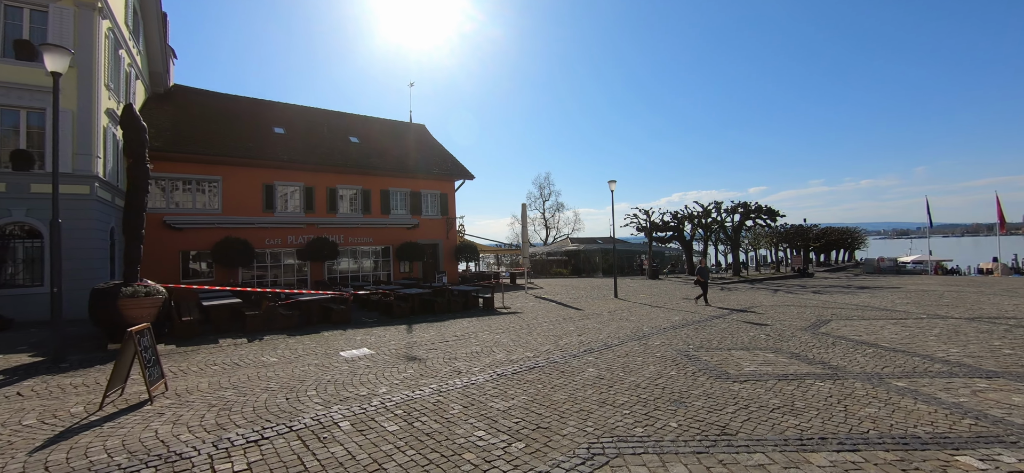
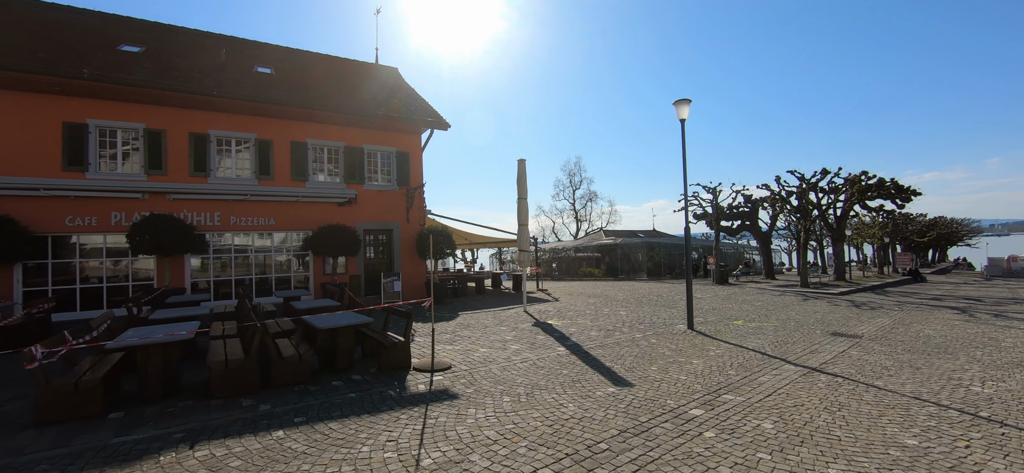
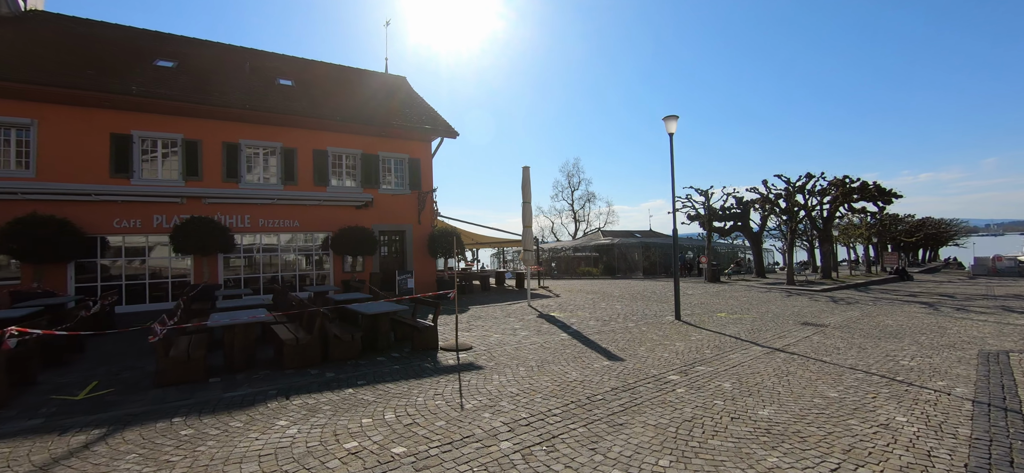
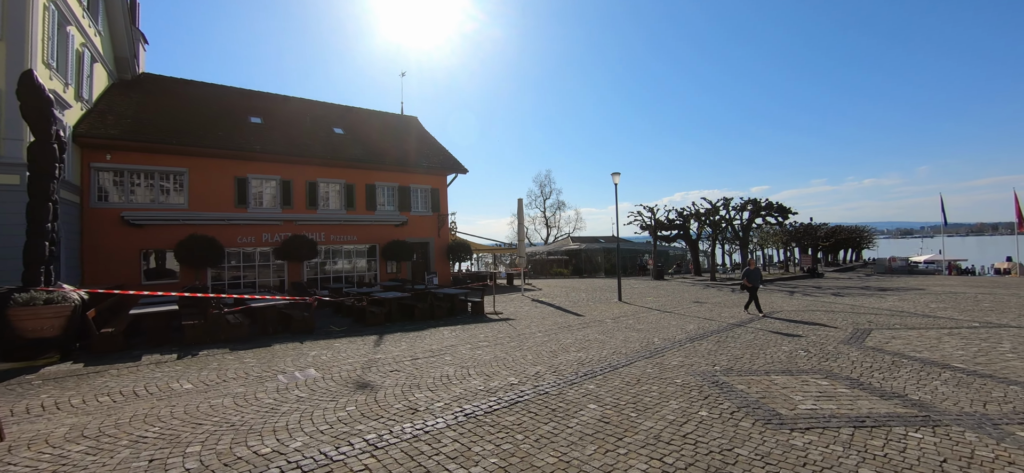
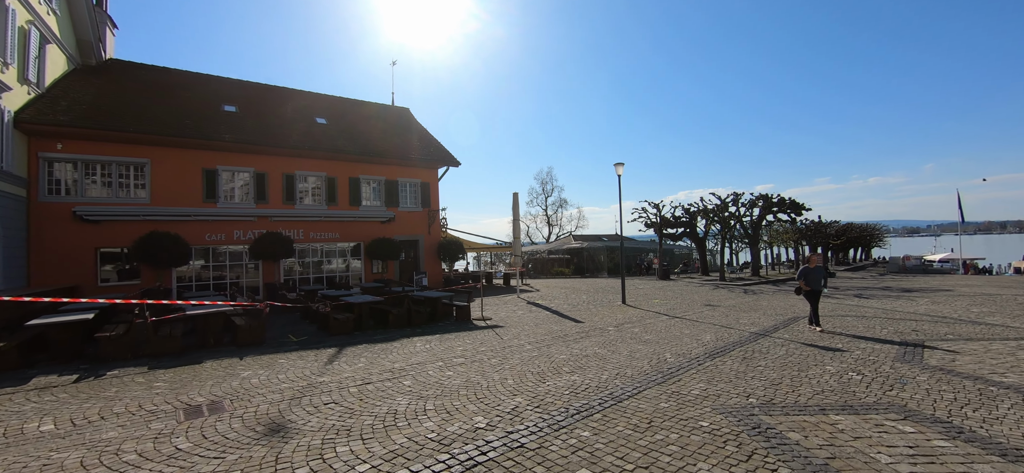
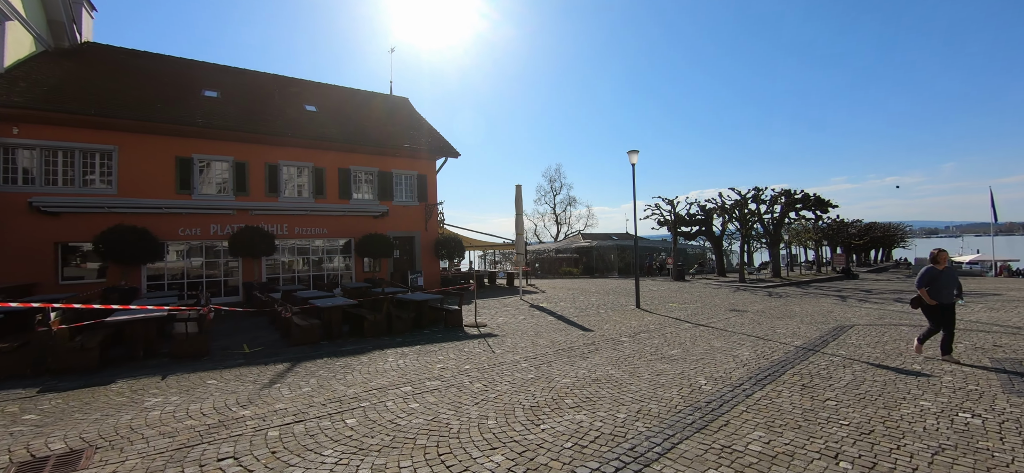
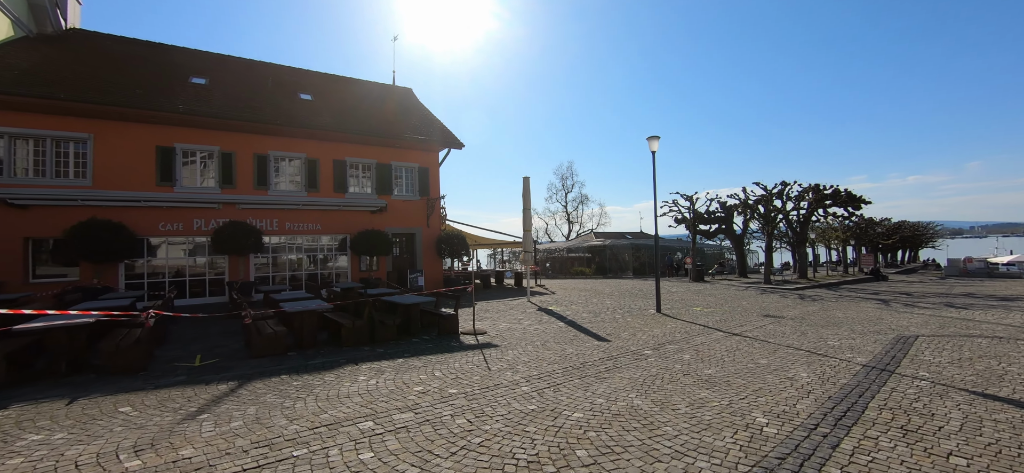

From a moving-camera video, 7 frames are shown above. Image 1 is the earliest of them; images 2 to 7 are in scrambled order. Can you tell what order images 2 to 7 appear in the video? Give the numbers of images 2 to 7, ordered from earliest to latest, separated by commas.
4, 5, 6, 7, 3, 2
